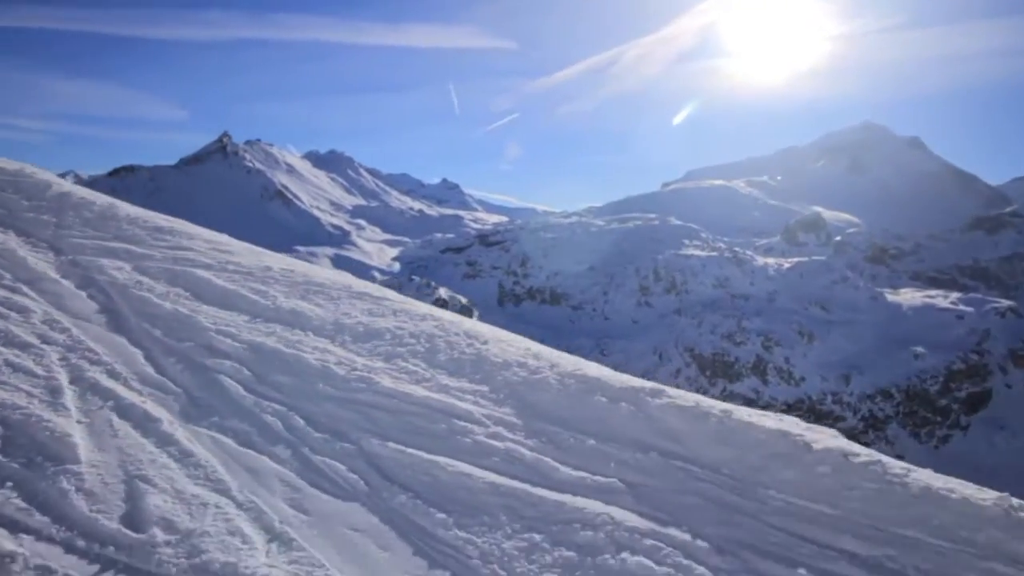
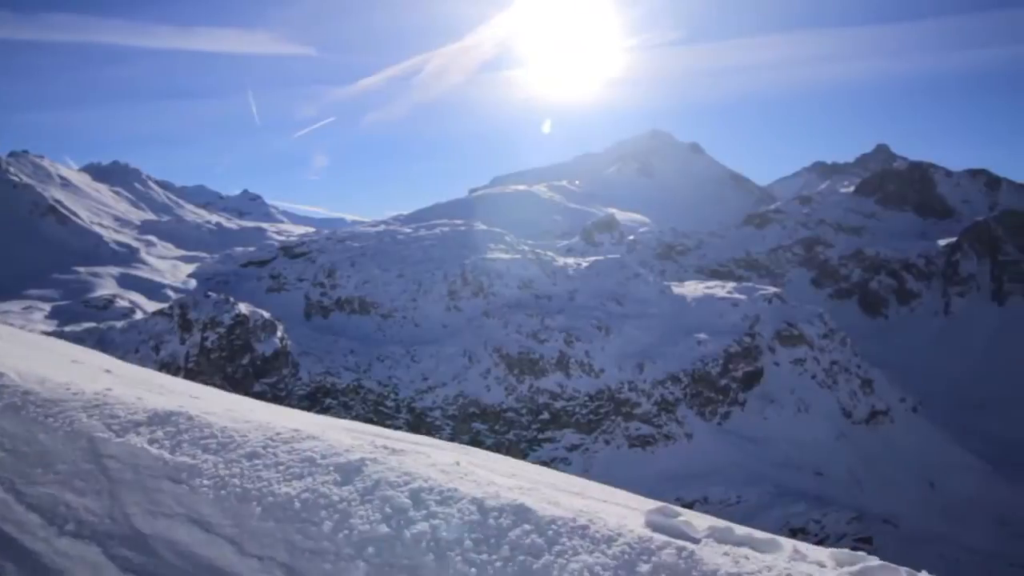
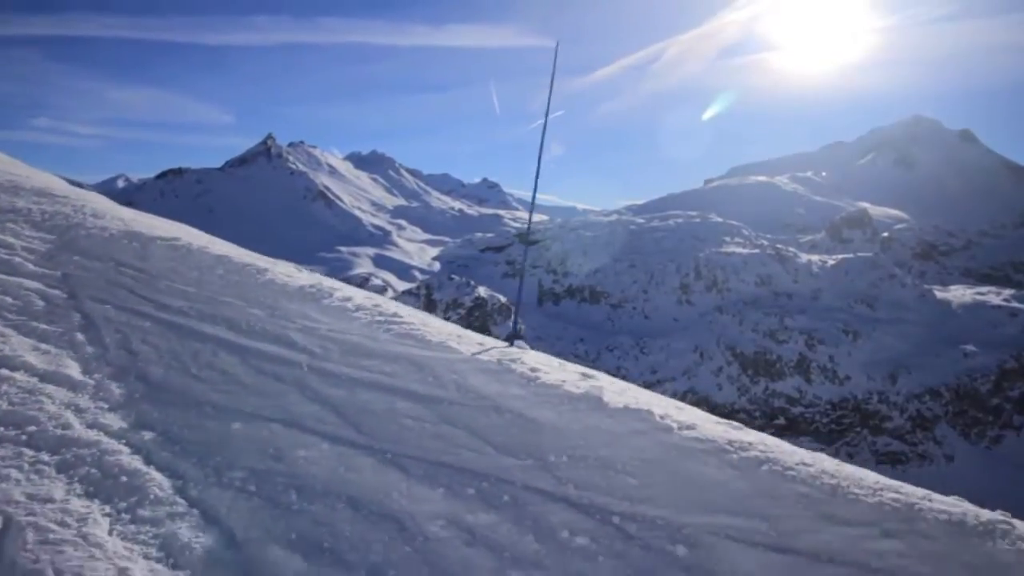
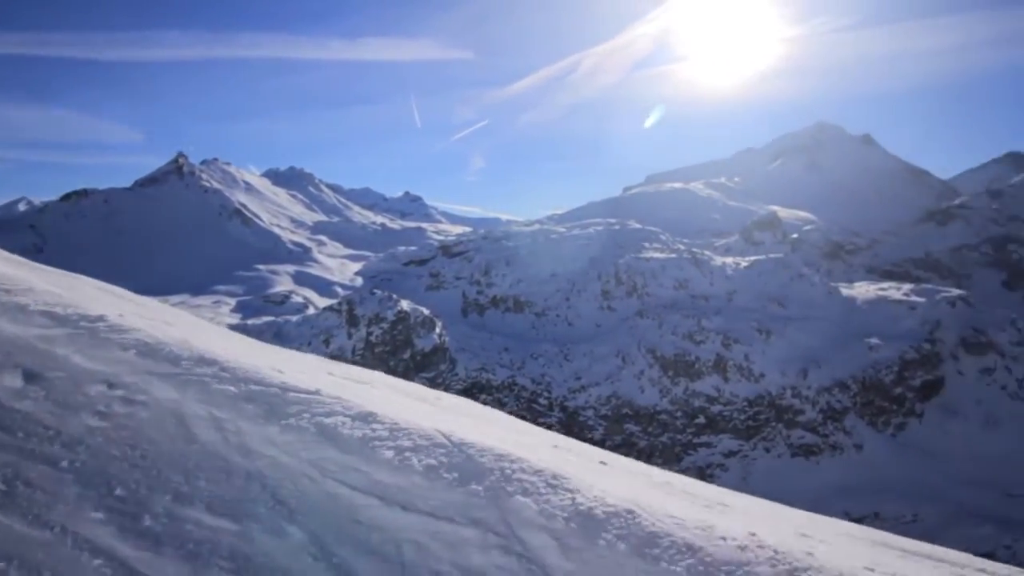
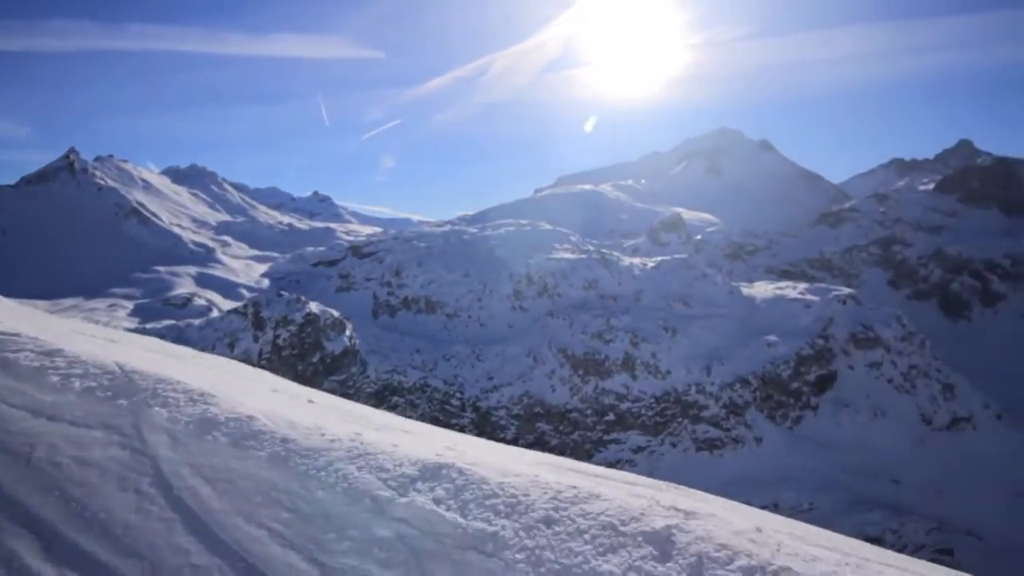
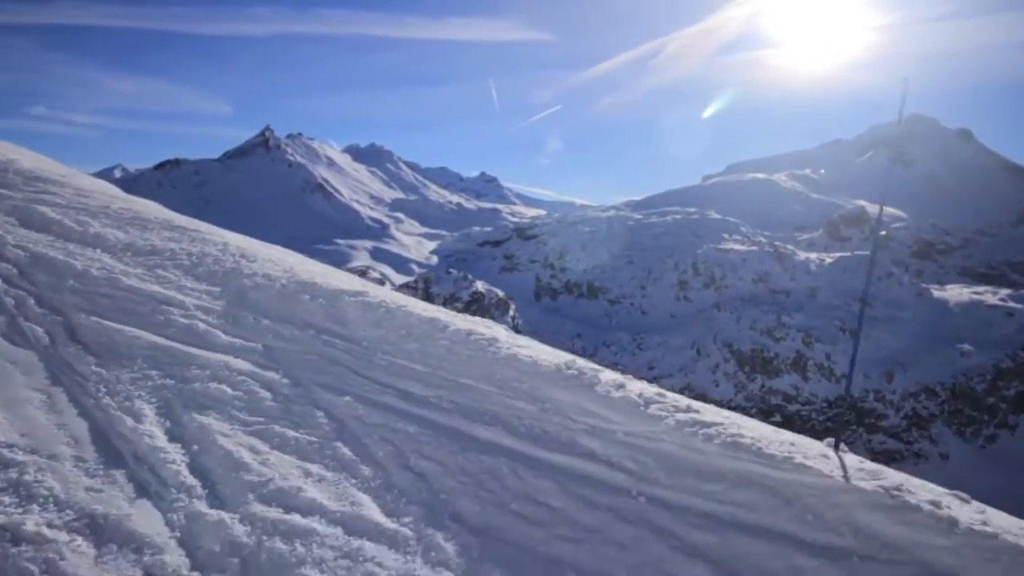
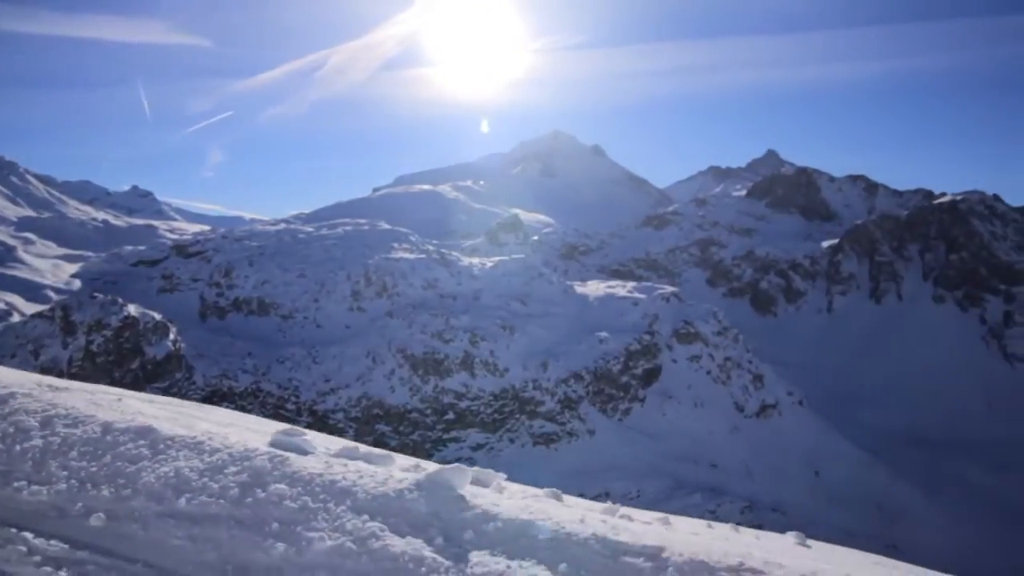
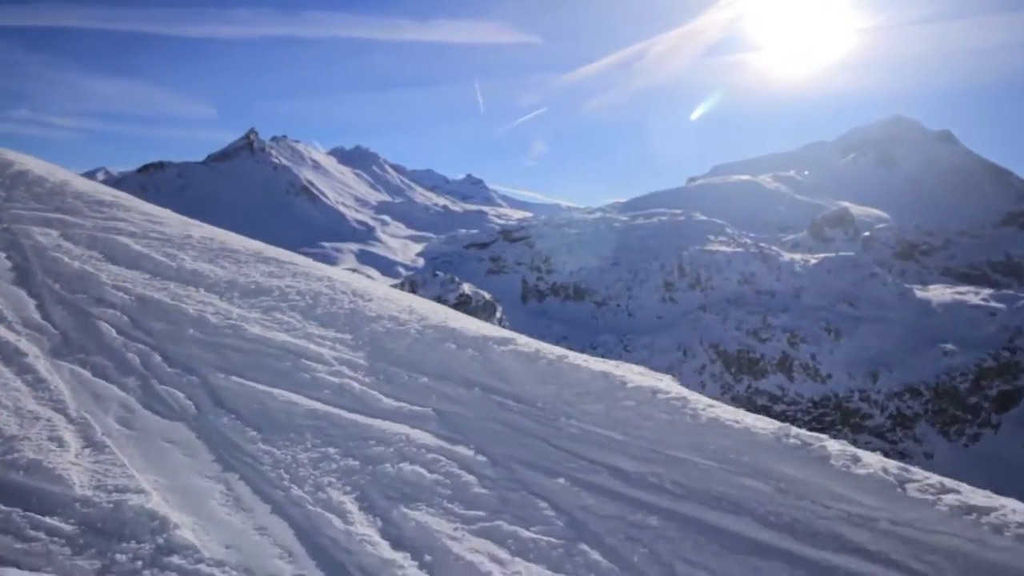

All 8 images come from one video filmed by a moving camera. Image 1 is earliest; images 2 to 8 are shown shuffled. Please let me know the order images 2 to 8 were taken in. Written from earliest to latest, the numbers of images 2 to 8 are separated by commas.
8, 6, 3, 4, 5, 2, 7
